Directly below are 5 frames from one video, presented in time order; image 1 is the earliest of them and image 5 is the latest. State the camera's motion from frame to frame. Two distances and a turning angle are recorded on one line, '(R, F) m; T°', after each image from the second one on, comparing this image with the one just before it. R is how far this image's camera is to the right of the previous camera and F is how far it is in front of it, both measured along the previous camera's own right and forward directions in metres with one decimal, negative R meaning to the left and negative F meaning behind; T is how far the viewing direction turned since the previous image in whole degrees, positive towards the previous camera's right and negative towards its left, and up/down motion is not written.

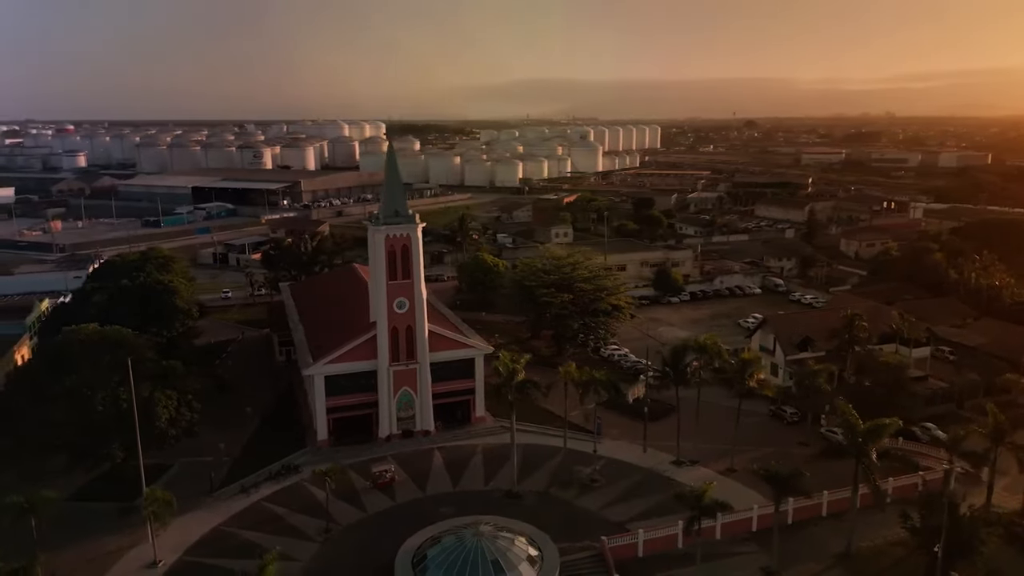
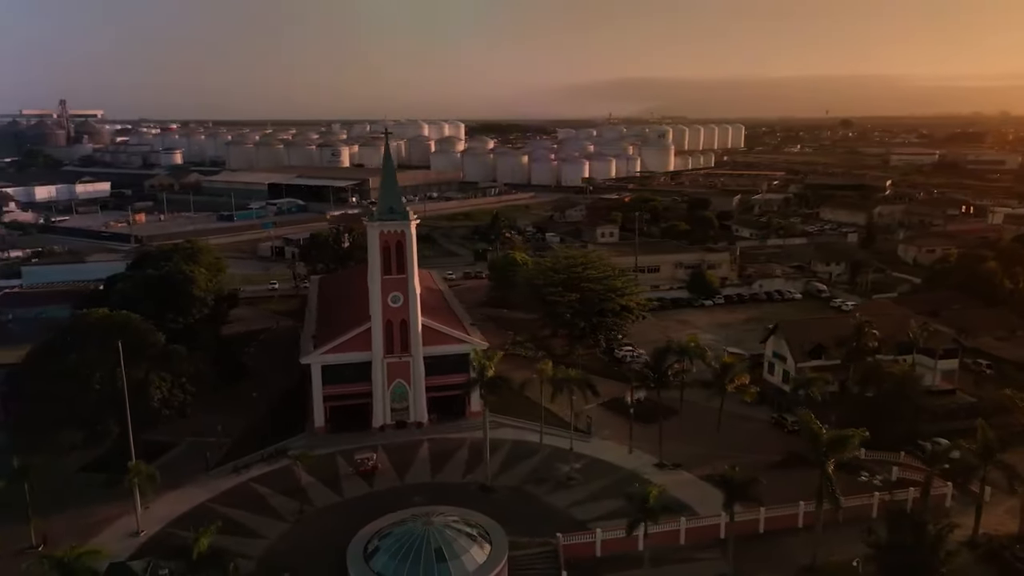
(+4.1, -0.2) m; -6°
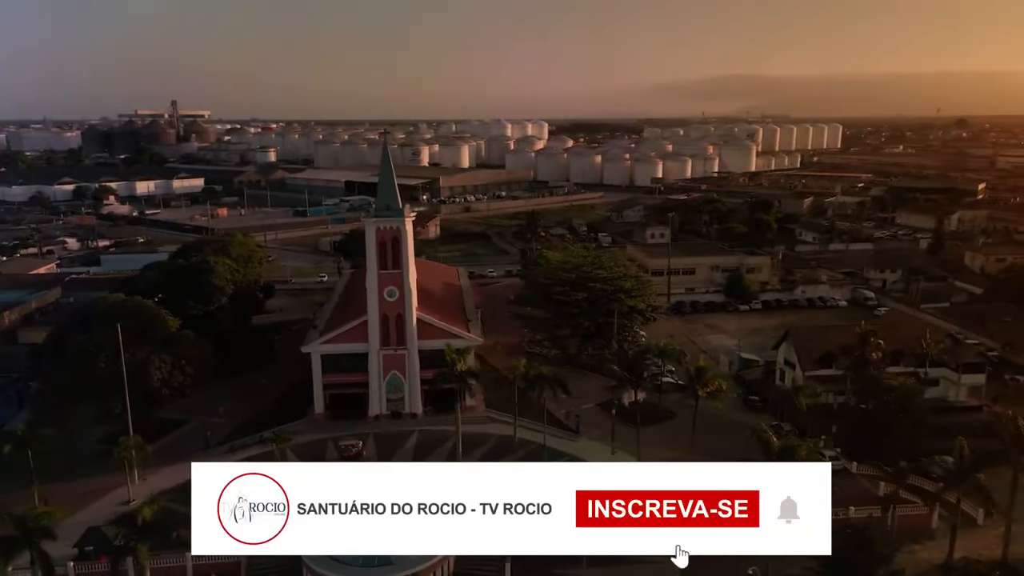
(+4.6, -0.2) m; -7°
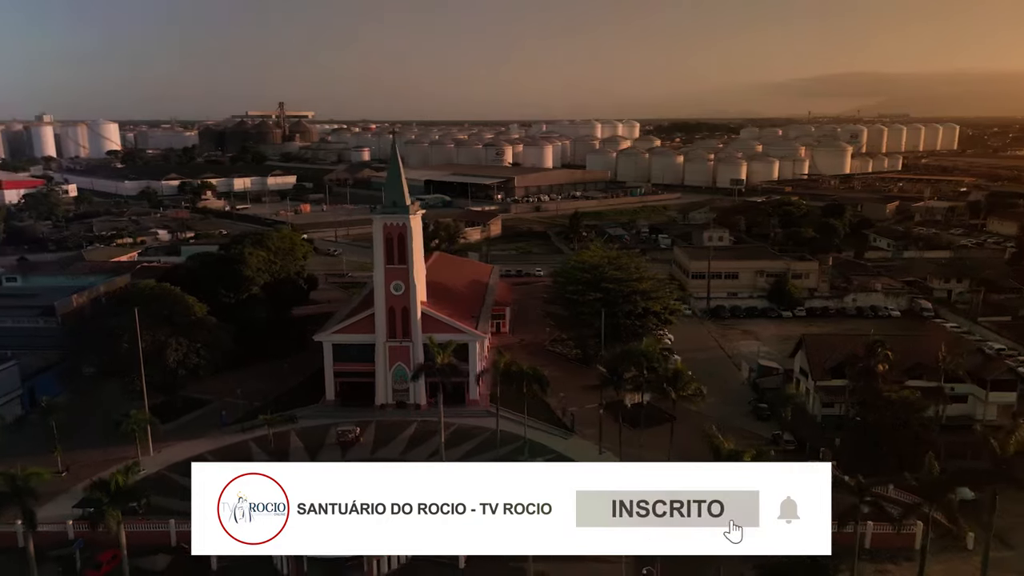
(+4.5, -0.3) m; -7°
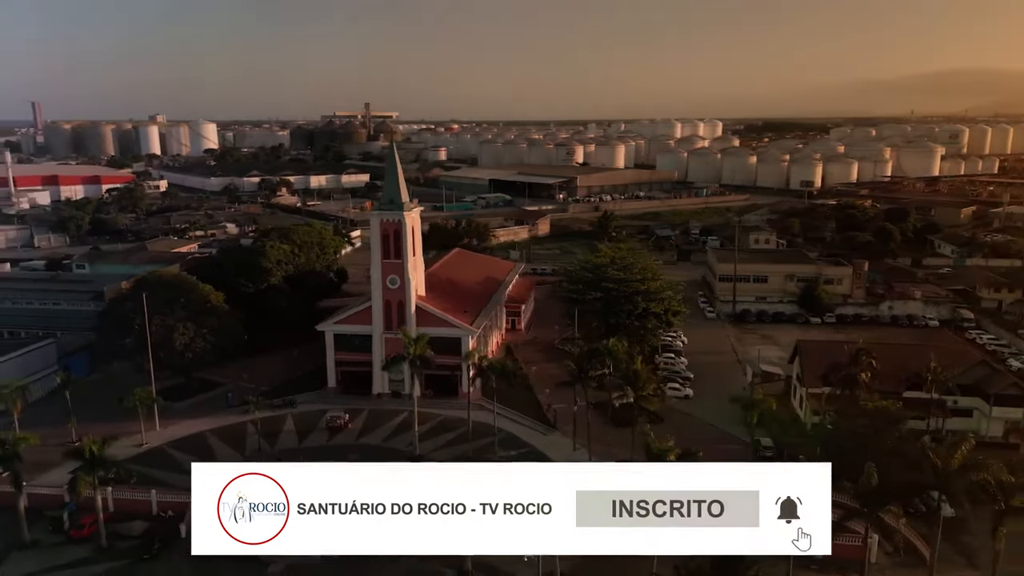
(+4.7, -0.4) m; -7°
